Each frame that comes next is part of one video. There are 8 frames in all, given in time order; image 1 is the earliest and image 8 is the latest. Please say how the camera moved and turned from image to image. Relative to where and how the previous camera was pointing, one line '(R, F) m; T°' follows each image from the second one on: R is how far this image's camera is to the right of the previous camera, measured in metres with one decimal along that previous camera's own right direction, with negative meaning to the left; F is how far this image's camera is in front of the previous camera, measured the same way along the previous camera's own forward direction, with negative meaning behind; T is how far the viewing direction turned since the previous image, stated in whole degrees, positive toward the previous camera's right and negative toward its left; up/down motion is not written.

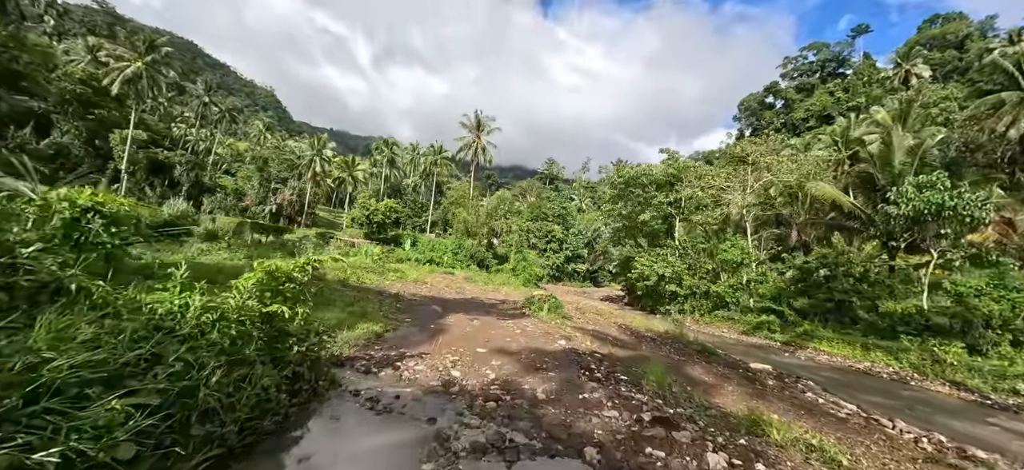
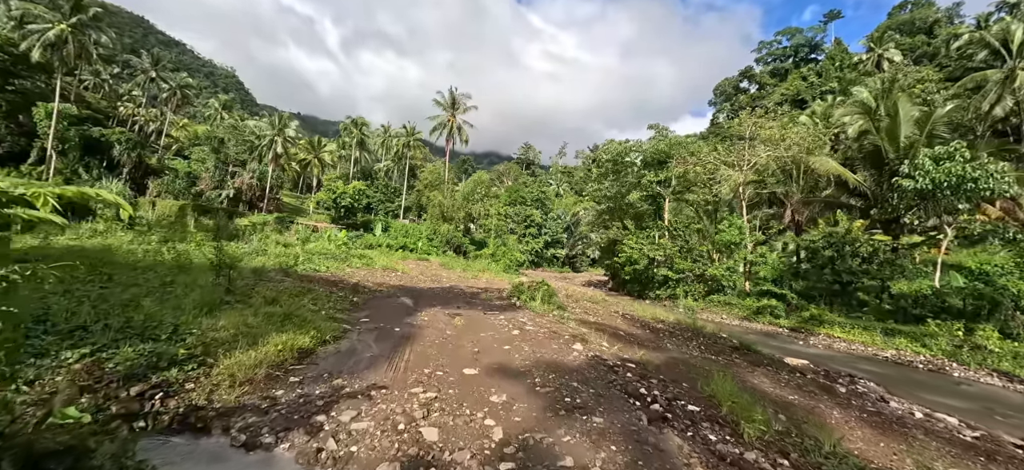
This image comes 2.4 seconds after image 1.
(-0.3, +2.1) m; +3°
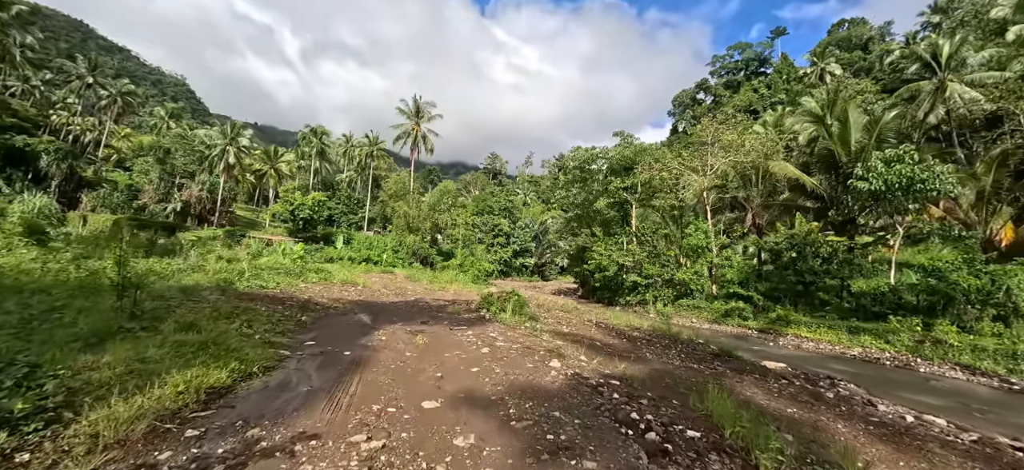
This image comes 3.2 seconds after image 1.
(0.0, +0.6) m; +4°
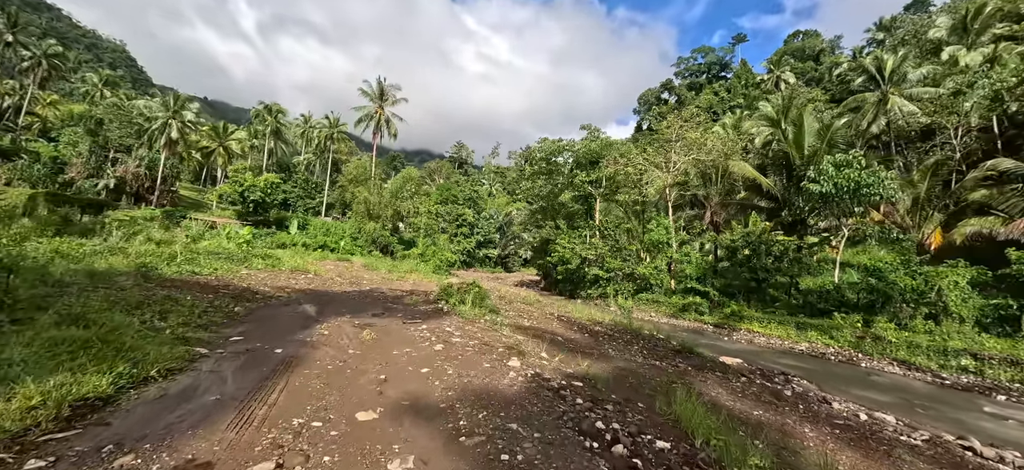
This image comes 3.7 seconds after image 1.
(+0.1, +0.4) m; +5°
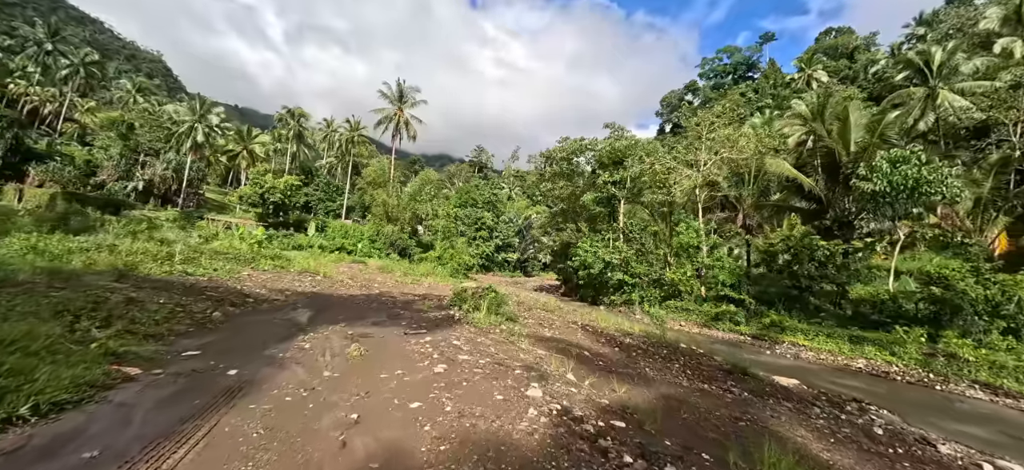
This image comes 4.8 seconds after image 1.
(0.0, +0.9) m; -3°
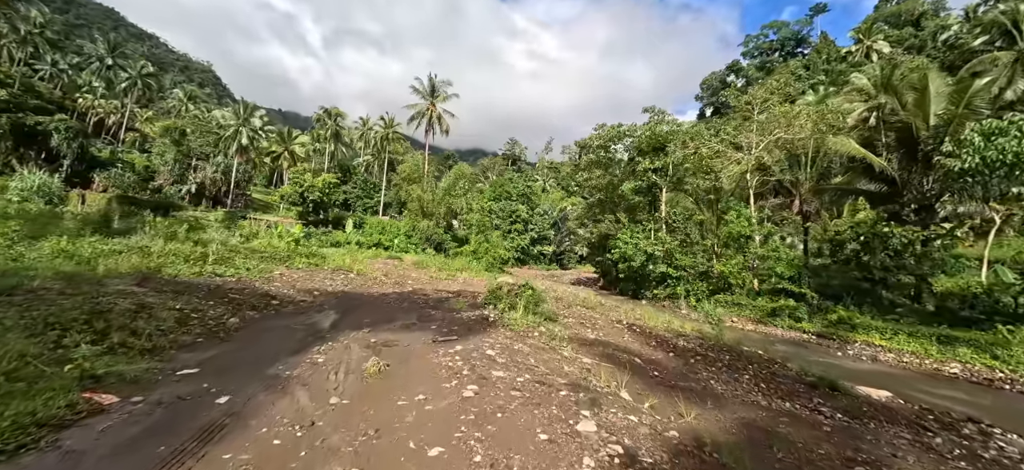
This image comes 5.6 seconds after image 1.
(0.0, +0.7) m; -5°
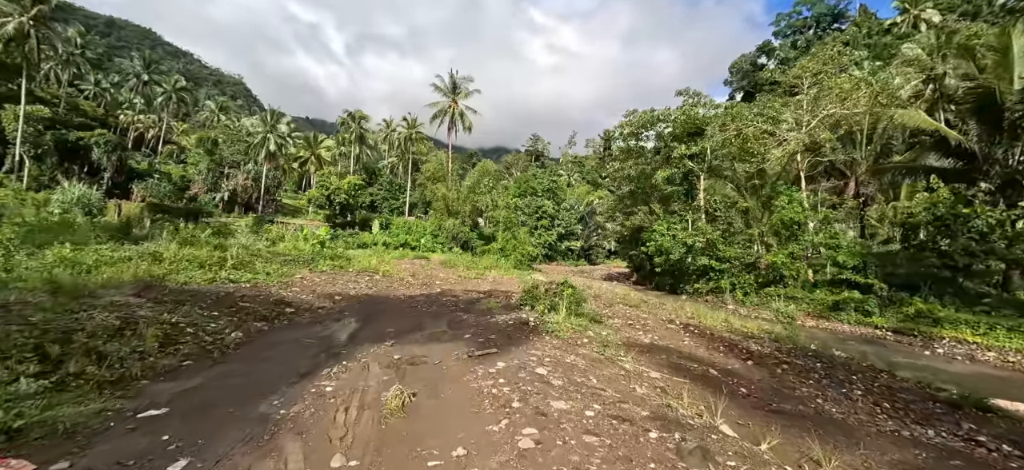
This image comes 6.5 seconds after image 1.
(-0.2, +0.9) m; -3°
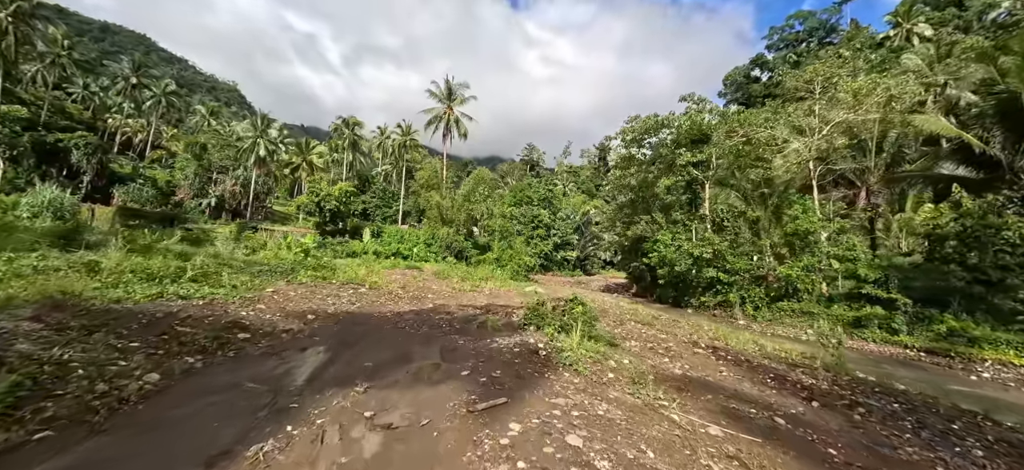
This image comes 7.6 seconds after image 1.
(-0.2, +1.0) m; +1°
